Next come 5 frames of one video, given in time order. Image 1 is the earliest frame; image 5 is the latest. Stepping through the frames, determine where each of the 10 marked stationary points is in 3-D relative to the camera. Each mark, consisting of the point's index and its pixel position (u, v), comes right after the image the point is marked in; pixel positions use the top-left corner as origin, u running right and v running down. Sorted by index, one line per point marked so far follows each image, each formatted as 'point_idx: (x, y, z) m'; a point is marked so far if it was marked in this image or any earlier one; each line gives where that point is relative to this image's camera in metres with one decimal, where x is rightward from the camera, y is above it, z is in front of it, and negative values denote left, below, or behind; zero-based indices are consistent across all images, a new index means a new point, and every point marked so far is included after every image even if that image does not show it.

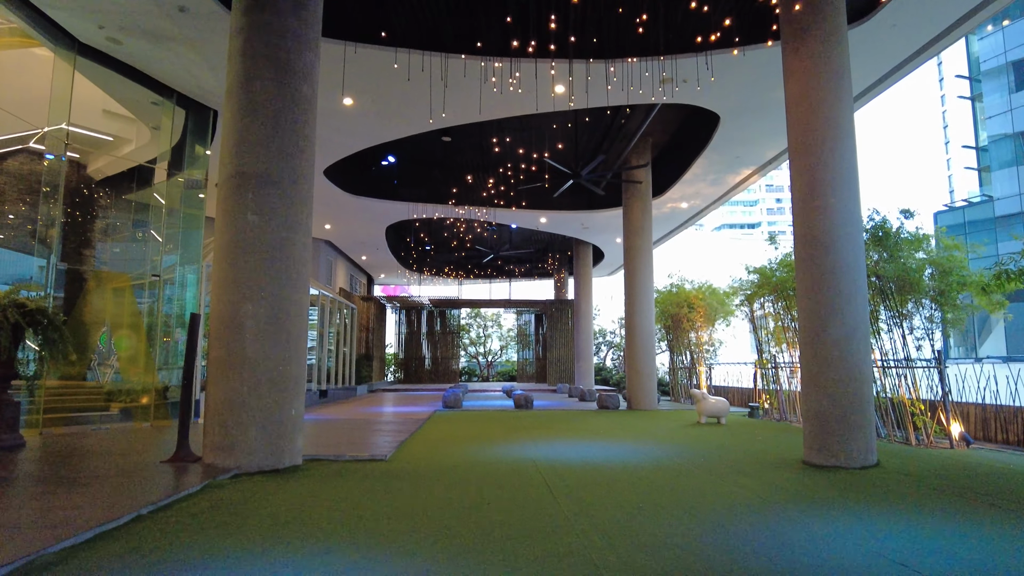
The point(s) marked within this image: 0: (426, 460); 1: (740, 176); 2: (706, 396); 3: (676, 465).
0: (-0.6, -1.3, +4.8) m
1: (+3.9, +1.9, +11.0) m
2: (+2.5, -1.4, +8.2) m
3: (+1.2, -1.3, +4.8) m
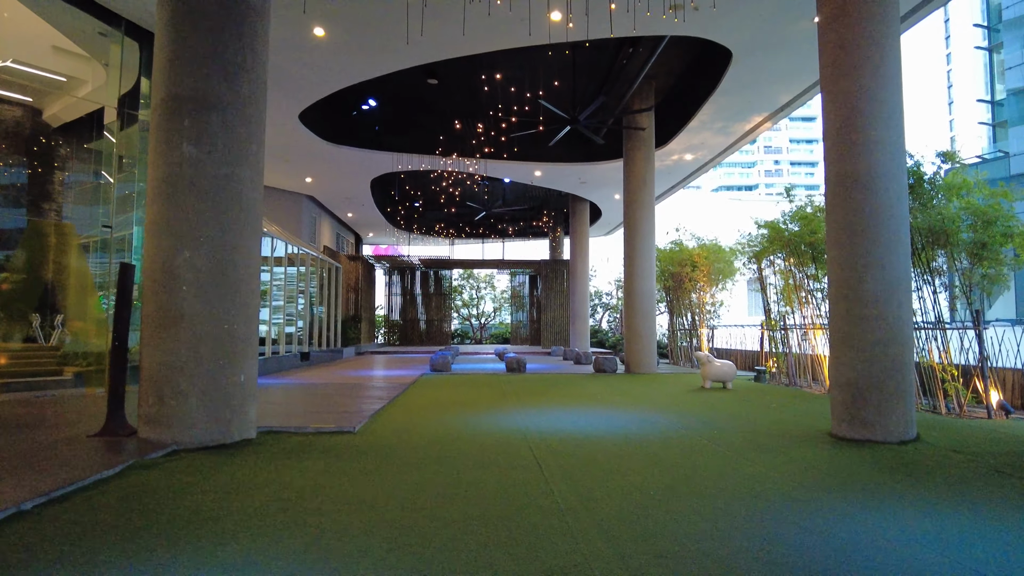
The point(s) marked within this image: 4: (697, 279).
0: (-0.7, -1.0, +4.2) m
1: (+3.8, +2.6, +10.2) m
2: (+2.4, -0.8, +7.6) m
3: (+1.1, -1.0, +4.2) m
4: (+3.3, +0.2, +11.3) m
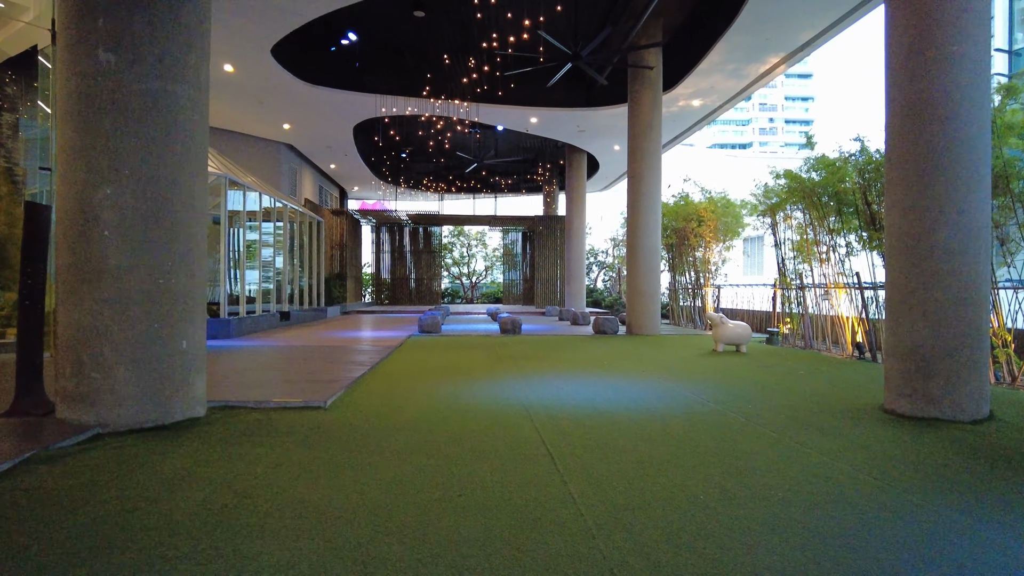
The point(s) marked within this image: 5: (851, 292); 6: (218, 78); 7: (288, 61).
0: (-0.7, -0.7, +3.6) m
1: (+3.7, +3.2, +9.4) m
2: (+2.3, -0.3, +7.0) m
3: (+1.1, -0.7, +3.5) m
4: (+3.2, +0.9, +10.6) m
5: (+3.7, 0.0, +7.0) m
6: (-4.2, +3.0, +9.2) m
7: (-3.1, +3.1, +8.8) m
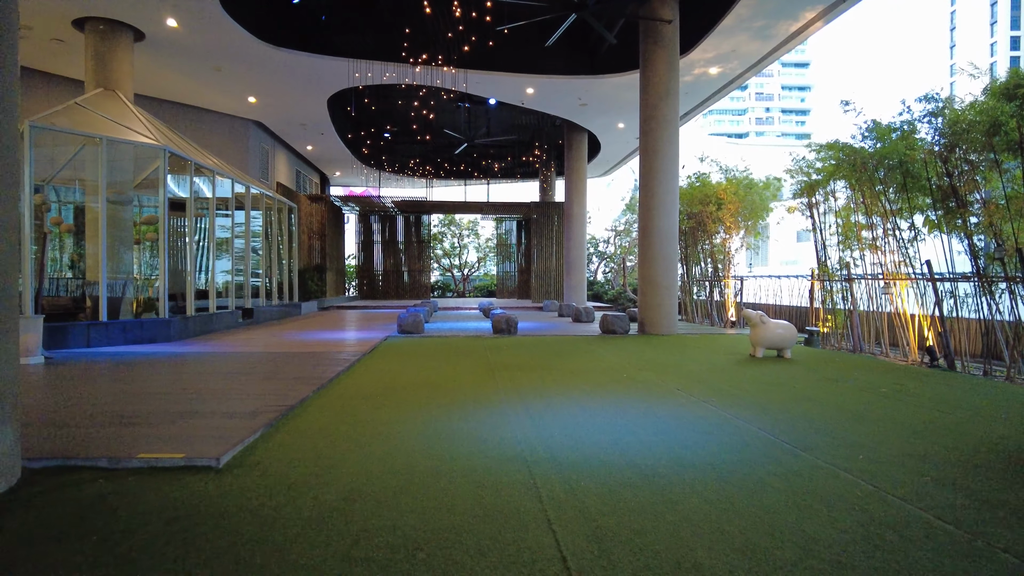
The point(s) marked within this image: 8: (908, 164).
0: (-0.7, -0.6, +2.3) m
1: (+3.6, +3.3, +8.1) m
2: (+2.3, -0.3, +5.8) m
3: (+1.1, -0.7, +2.3) m
4: (+3.1, +1.0, +9.4) m
5: (+3.6, 0.0, +5.8) m
6: (-4.3, +3.1, +7.8) m
7: (-3.1, +3.2, +7.5) m
8: (+3.5, +1.1, +5.7) m
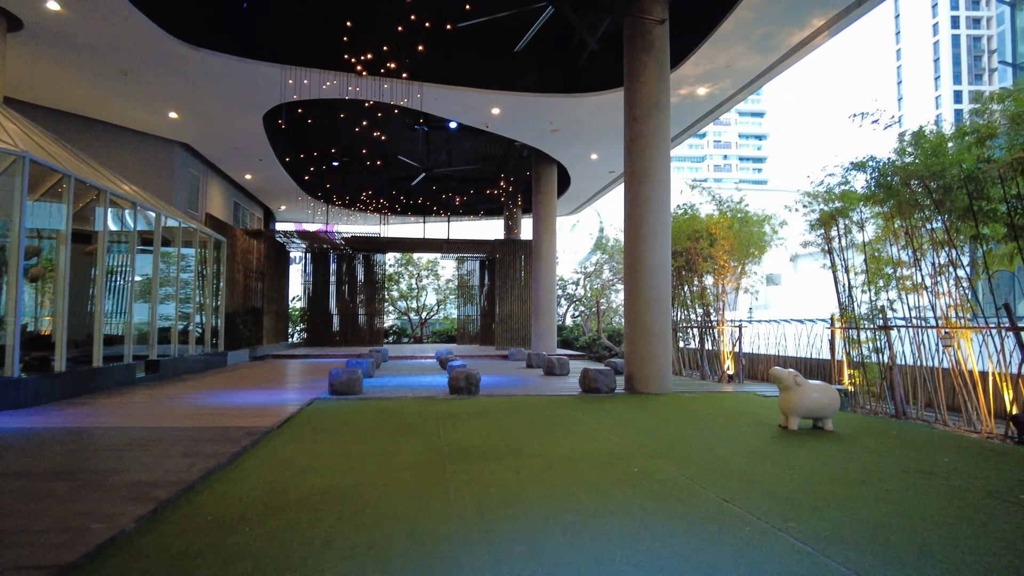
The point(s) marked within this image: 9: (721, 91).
0: (-0.8, -0.8, +0.8) m
1: (+3.2, +2.8, +7.1) m
2: (+2.0, -0.6, +4.5) m
3: (+1.1, -0.8, +0.9) m
4: (+2.6, +0.4, +8.2) m
5: (+3.4, -0.3, +4.6) m
6: (-4.6, +2.6, +6.4) m
7: (-3.5, +2.7, +6.1) m
8: (+3.2, +0.7, +4.6) m
9: (+2.8, +2.6, +8.5) m
